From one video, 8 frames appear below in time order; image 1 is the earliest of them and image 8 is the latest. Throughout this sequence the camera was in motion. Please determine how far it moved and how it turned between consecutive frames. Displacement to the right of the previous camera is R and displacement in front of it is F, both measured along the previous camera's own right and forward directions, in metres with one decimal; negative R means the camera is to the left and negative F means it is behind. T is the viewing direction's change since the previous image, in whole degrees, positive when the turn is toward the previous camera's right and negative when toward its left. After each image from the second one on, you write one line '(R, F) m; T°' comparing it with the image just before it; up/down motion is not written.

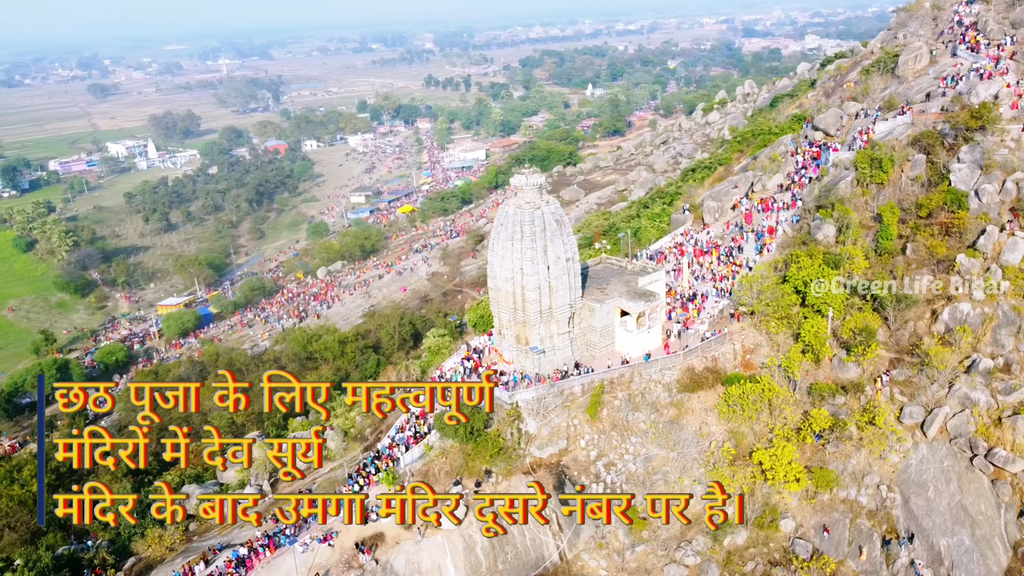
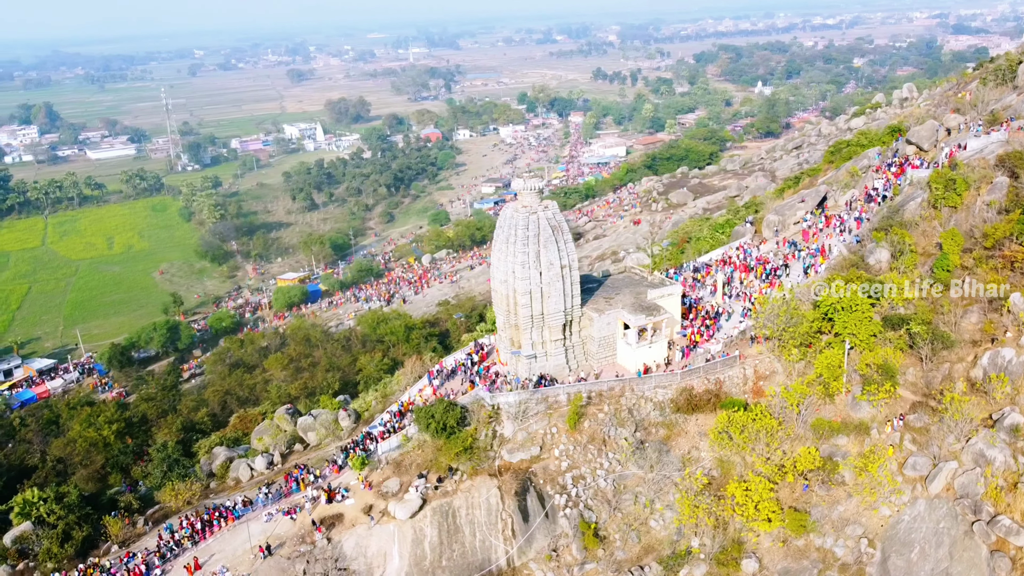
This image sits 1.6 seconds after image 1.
(+4.5, +0.4) m; -12°
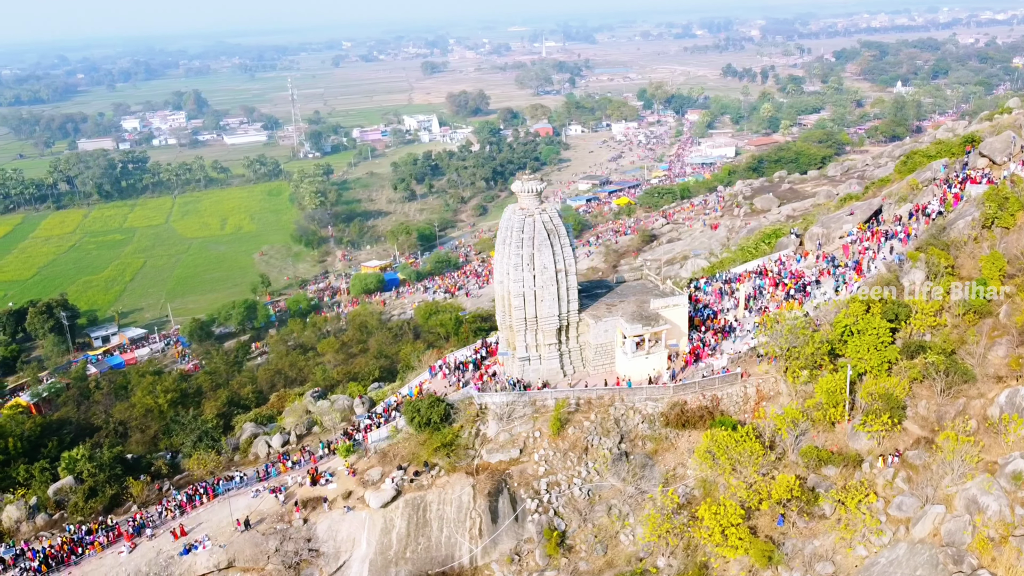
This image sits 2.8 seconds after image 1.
(+3.4, +0.2) m; -9°
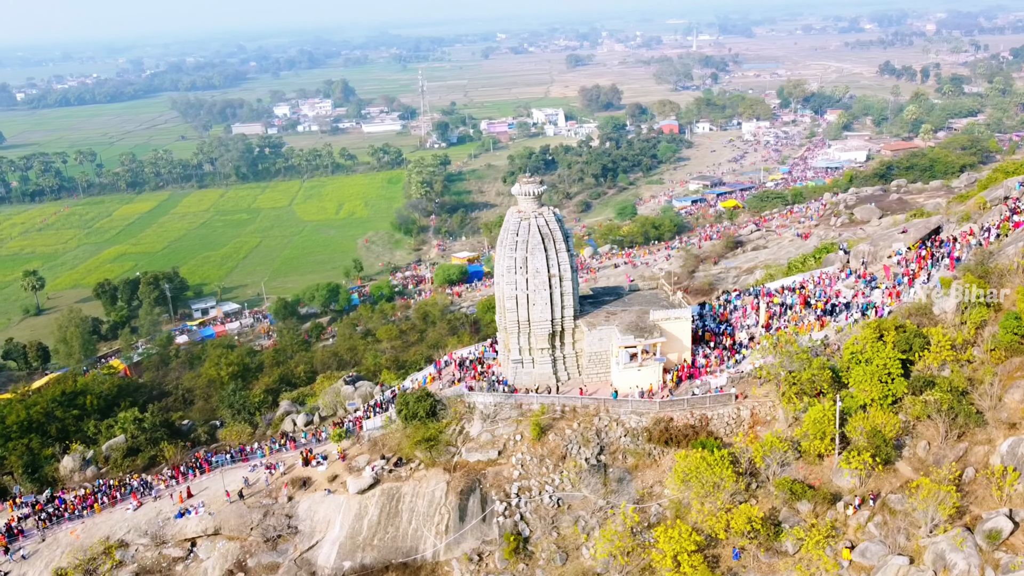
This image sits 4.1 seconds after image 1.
(+3.7, +0.3) m; -10°
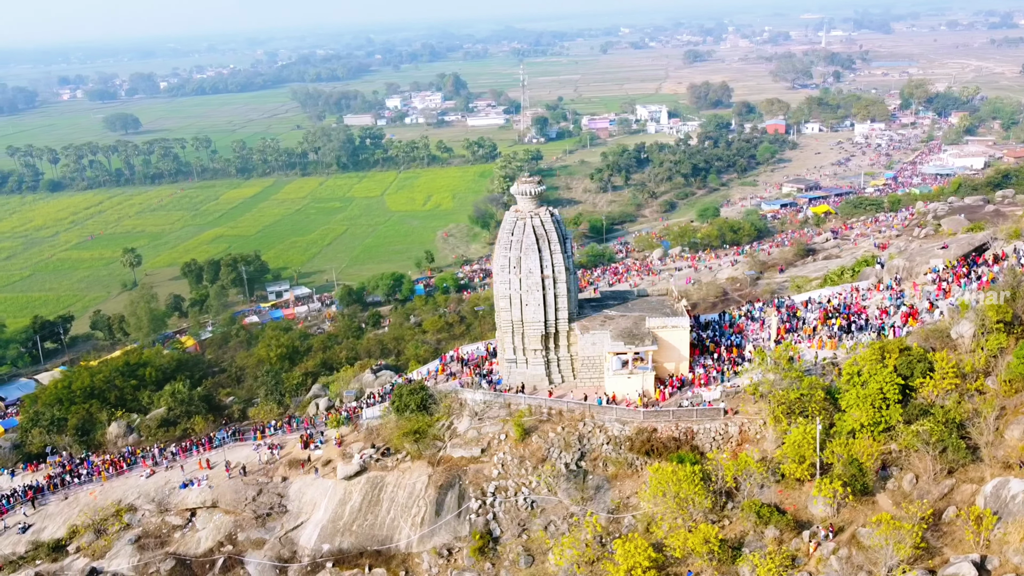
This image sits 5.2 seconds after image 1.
(+3.0, +0.2) m; -8°
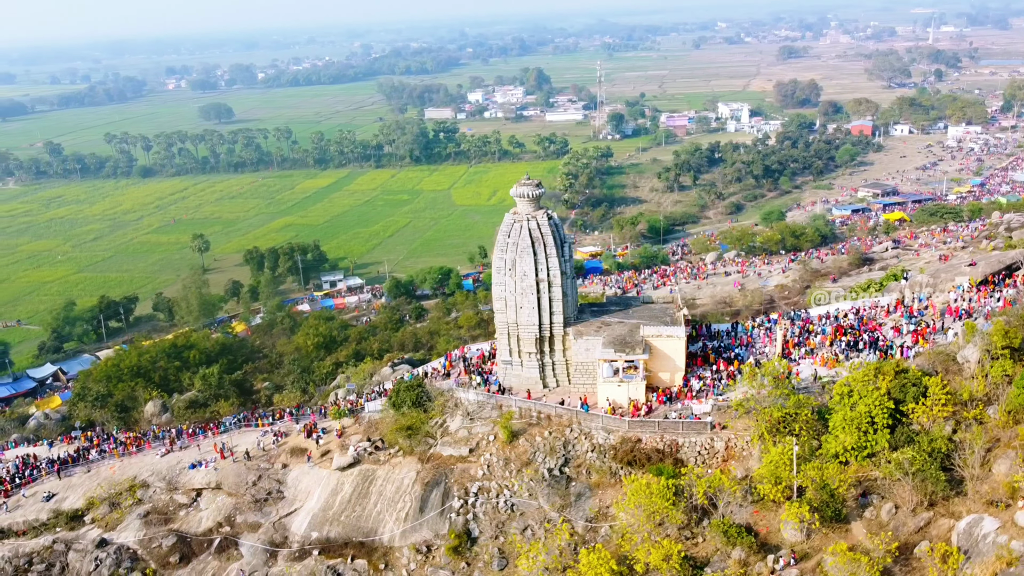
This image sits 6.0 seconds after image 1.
(+2.3, +0.1) m; -6°
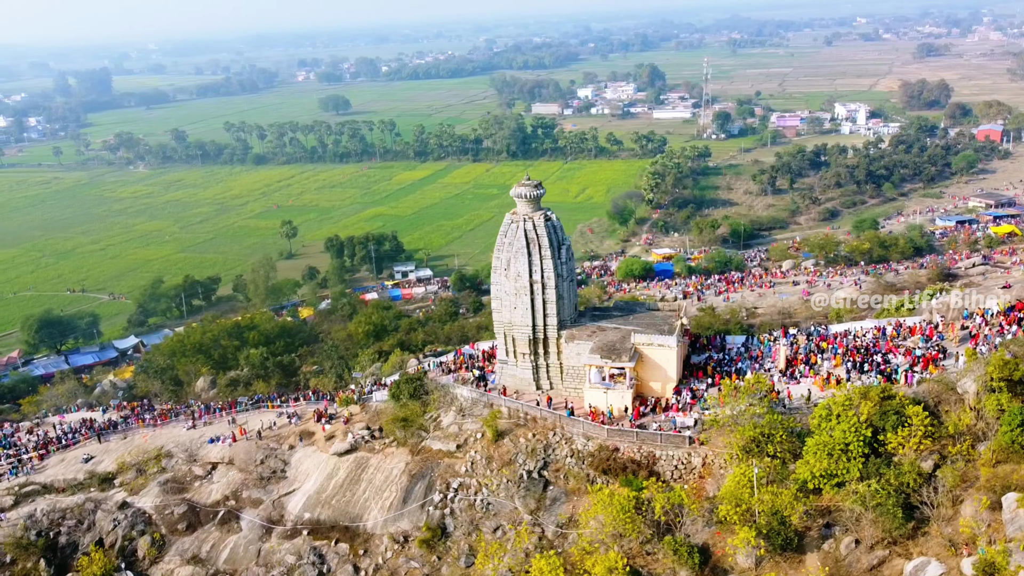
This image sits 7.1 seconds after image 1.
(+3.0, +0.2) m; -8°
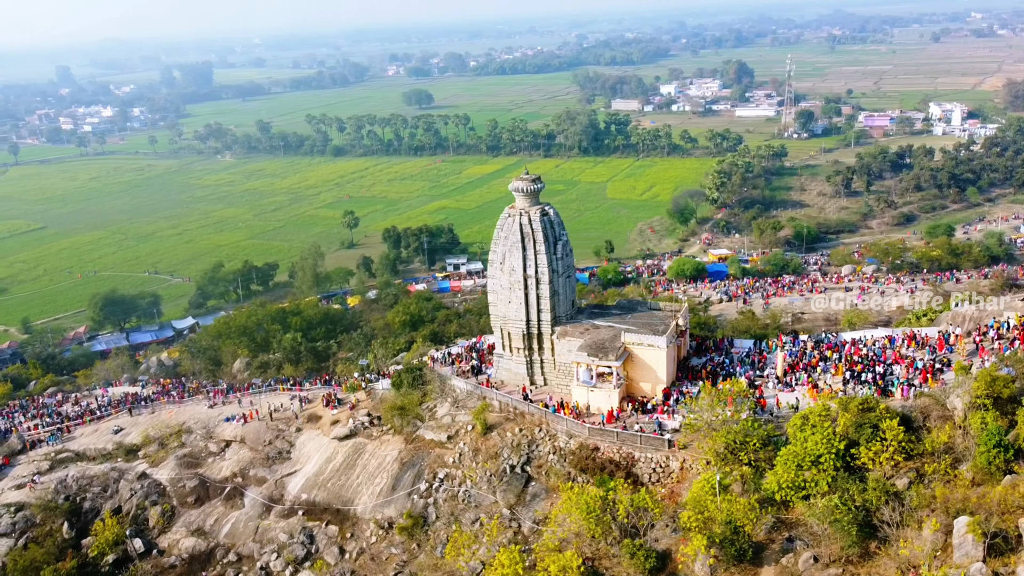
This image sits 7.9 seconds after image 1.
(+2.3, +0.2) m; -6°
